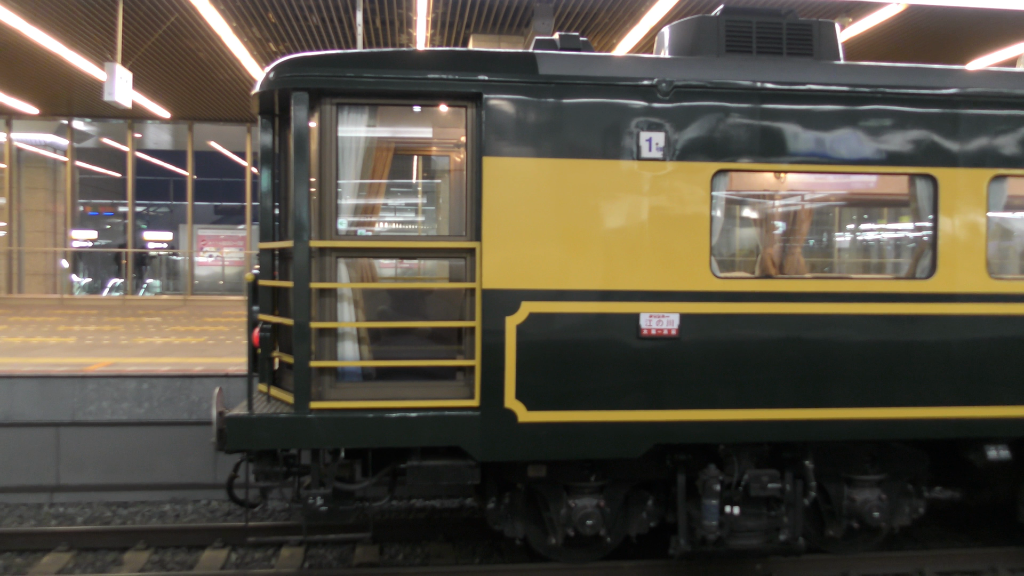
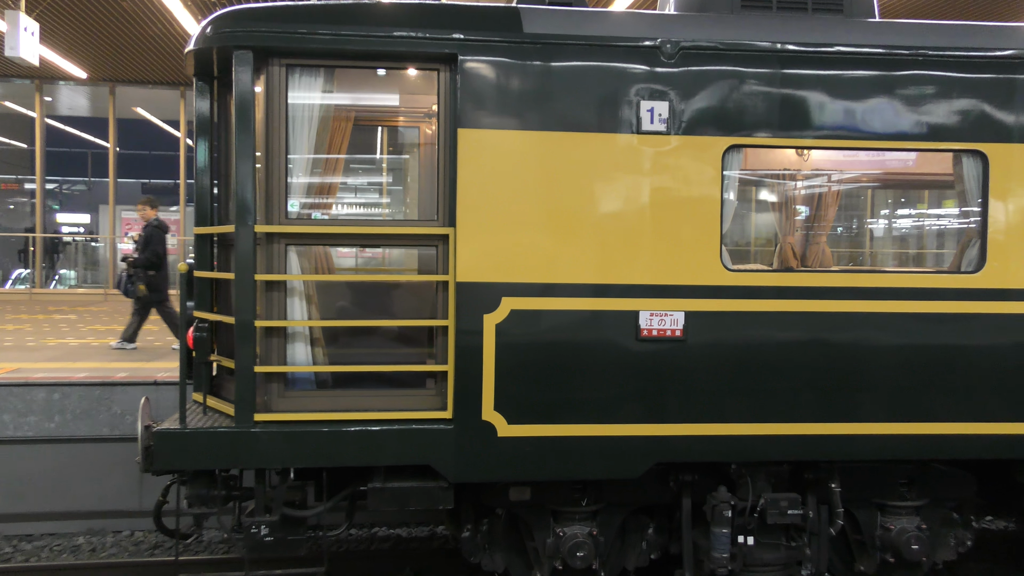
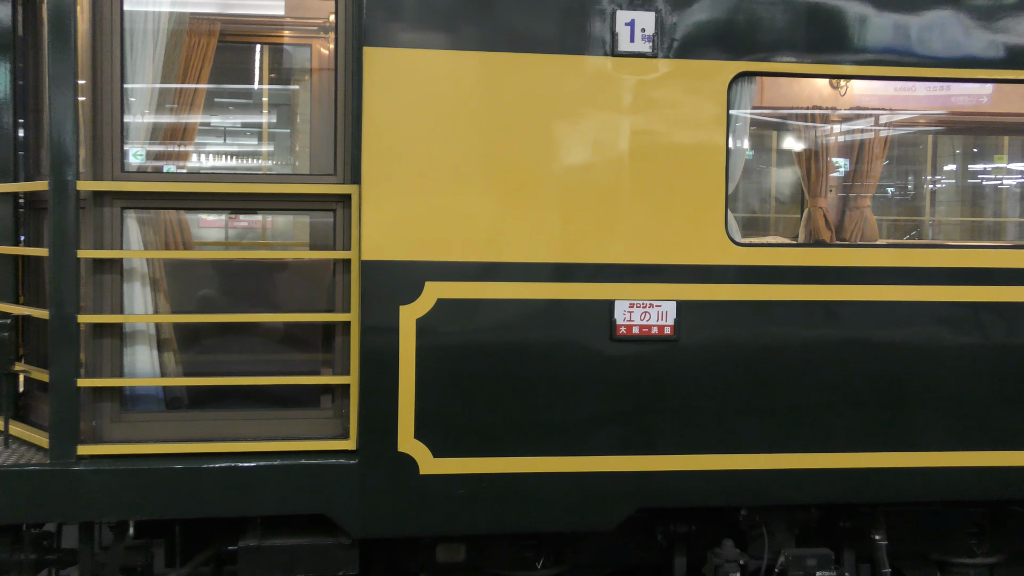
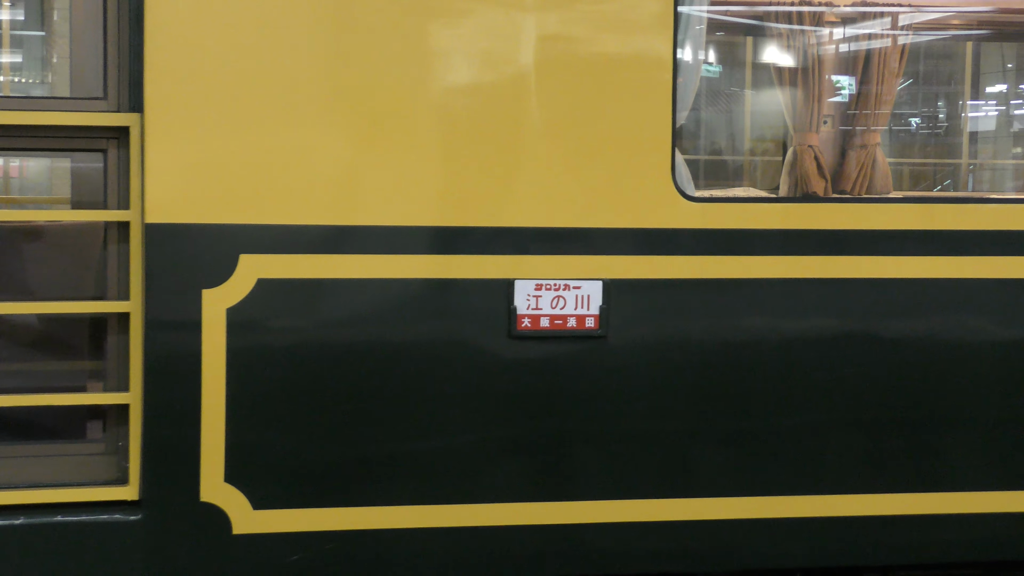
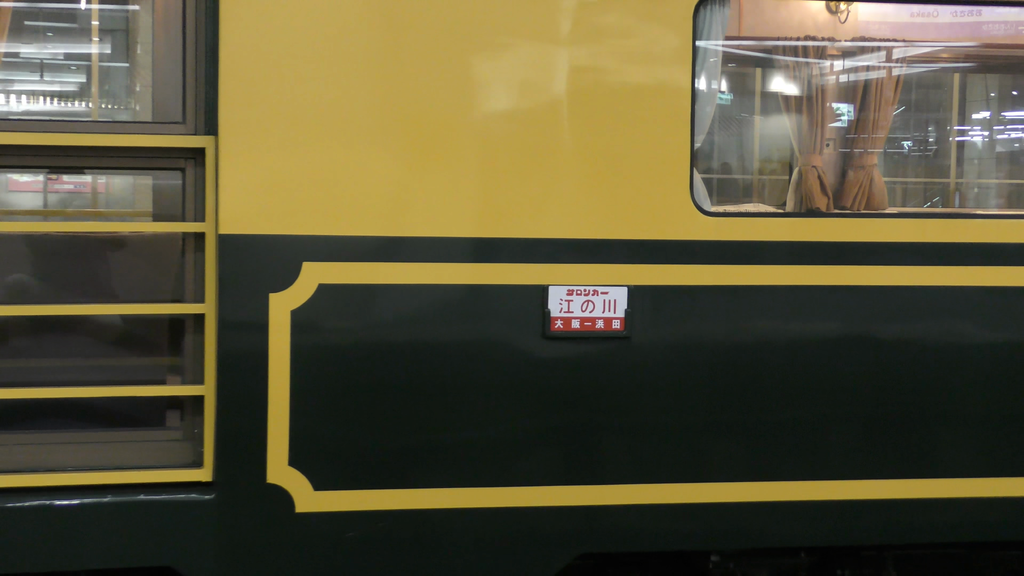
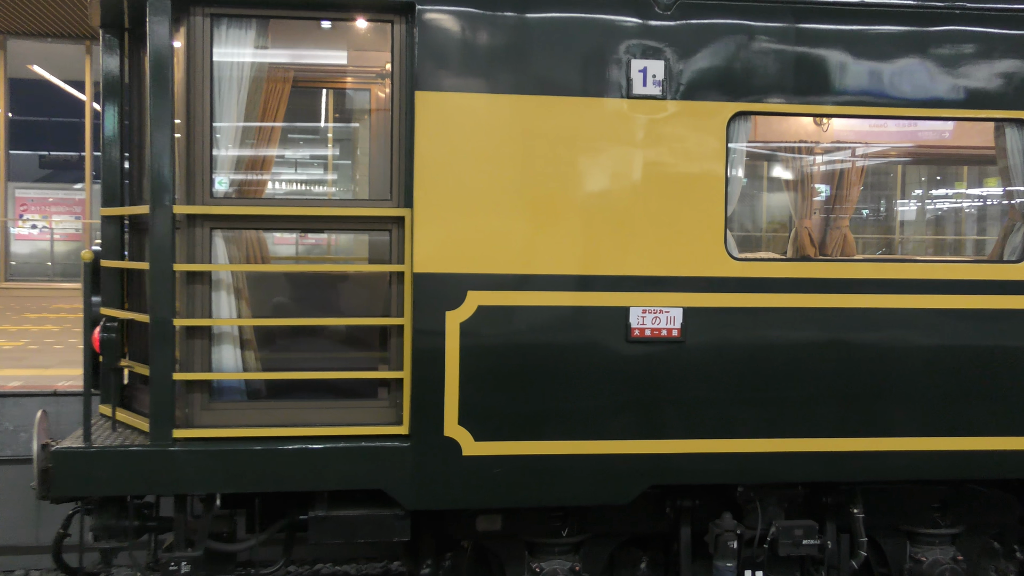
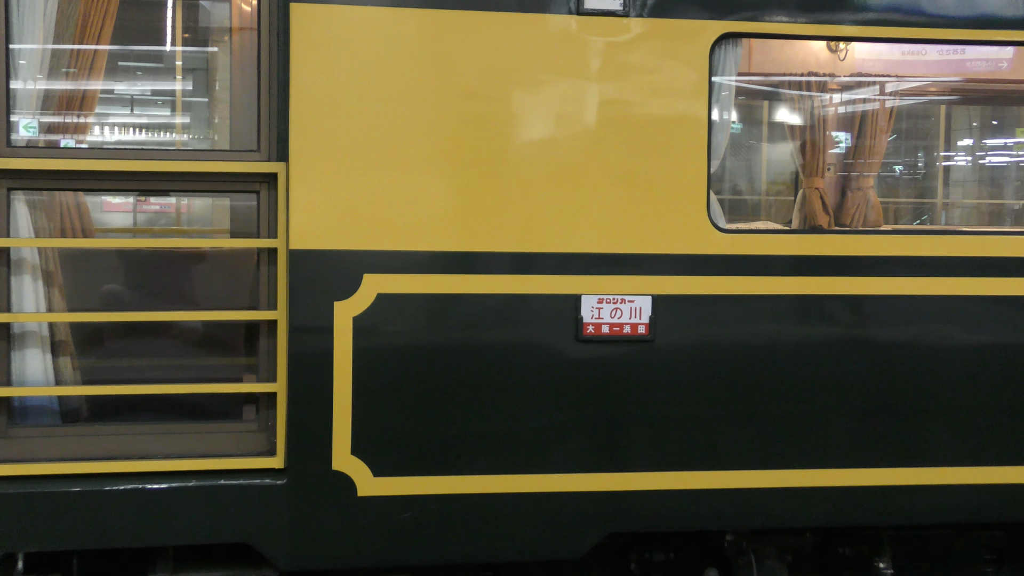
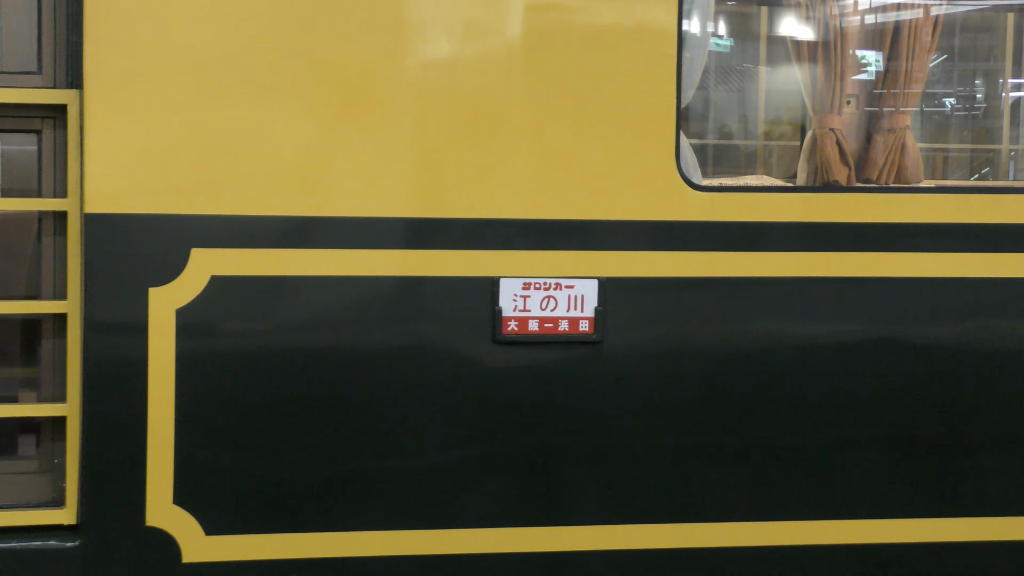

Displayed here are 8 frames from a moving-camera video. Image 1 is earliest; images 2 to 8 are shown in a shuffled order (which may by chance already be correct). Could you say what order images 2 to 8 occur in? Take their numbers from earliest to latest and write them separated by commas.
2, 6, 3, 7, 5, 4, 8
